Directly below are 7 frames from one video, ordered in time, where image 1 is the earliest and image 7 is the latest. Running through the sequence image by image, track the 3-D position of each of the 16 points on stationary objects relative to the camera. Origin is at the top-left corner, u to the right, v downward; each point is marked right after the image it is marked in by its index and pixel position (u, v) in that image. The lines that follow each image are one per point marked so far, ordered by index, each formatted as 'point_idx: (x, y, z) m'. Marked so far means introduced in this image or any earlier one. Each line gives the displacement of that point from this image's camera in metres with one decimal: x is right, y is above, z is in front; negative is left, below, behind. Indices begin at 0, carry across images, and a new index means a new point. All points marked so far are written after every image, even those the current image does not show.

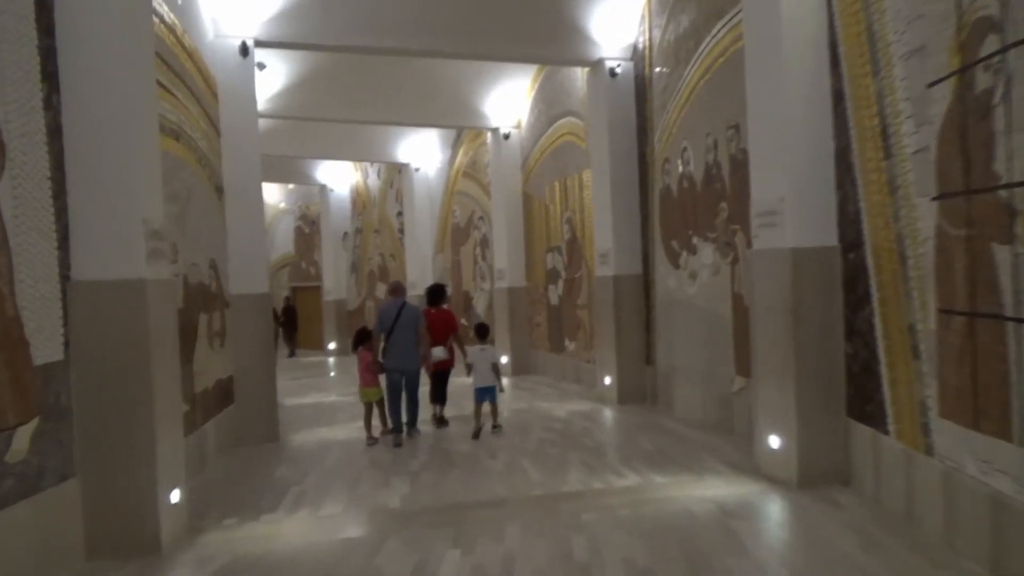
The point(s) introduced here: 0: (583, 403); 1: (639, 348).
0: (+0.8, -1.3, +8.7) m
1: (+1.4, -0.7, +8.5) m
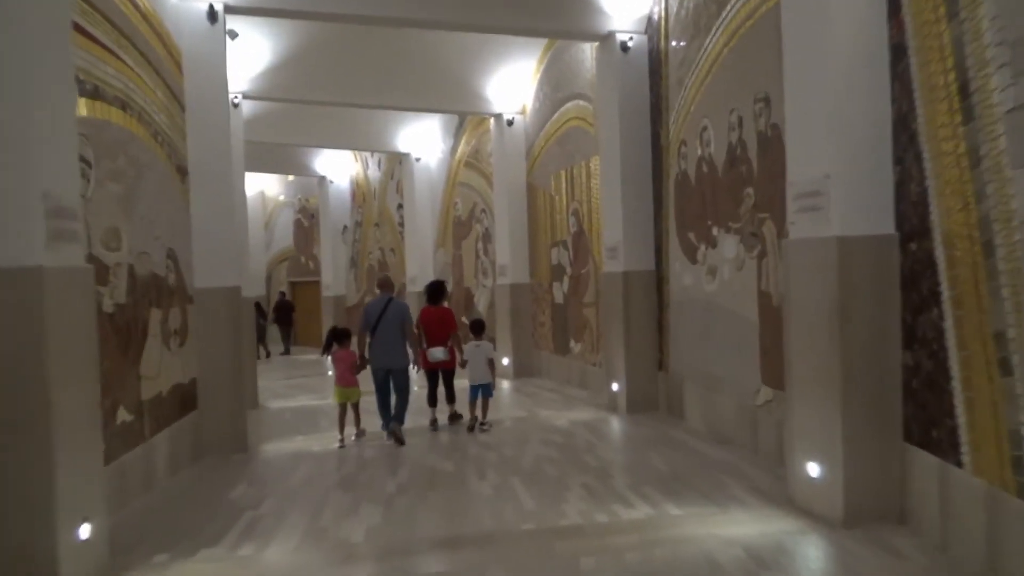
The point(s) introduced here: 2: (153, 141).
0: (+0.8, -1.2, +7.9) m
1: (+1.4, -0.6, +7.7) m
2: (-2.6, +1.1, +5.7) m
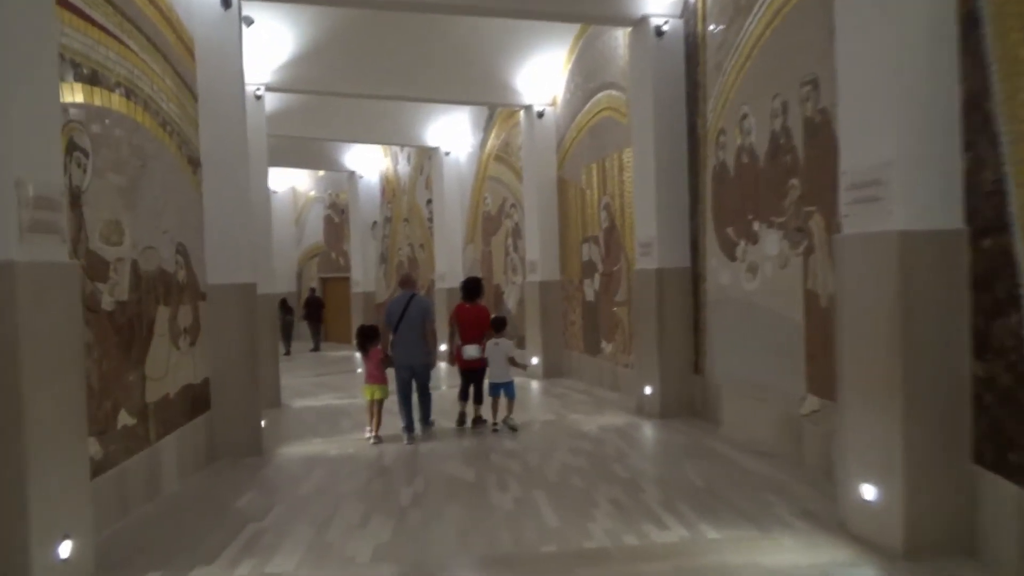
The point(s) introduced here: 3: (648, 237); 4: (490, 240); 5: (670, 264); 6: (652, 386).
0: (+1.0, -1.2, +7.6) m
1: (+1.6, -0.6, +7.3) m
2: (-2.4, +1.1, +5.5) m
3: (+1.3, +0.5, +7.4) m
4: (-0.4, +0.8, +13.5) m
5: (+1.5, +0.2, +7.3) m
6: (+1.3, -0.9, +7.3) m
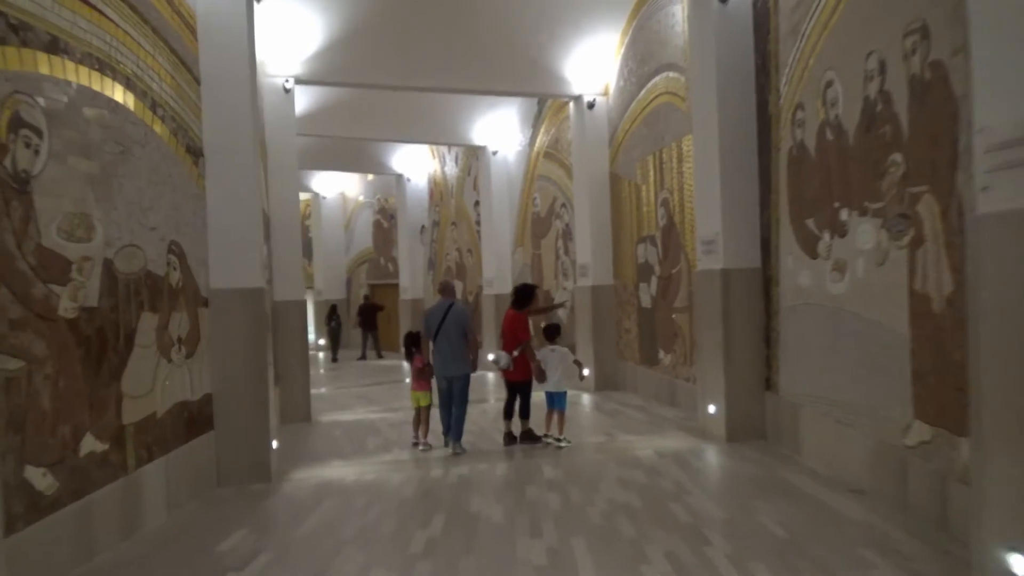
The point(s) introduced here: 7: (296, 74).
0: (+1.4, -1.3, +6.6) m
1: (+2.0, -0.6, +6.3) m
2: (-2.2, +1.1, +4.8) m
3: (+1.6, +0.4, +6.5) m
4: (+0.4, +0.7, +12.7) m
5: (+1.8, +0.2, +6.3) m
6: (+1.7, -0.9, +6.4) m
7: (-2.5, +2.5, +9.1) m
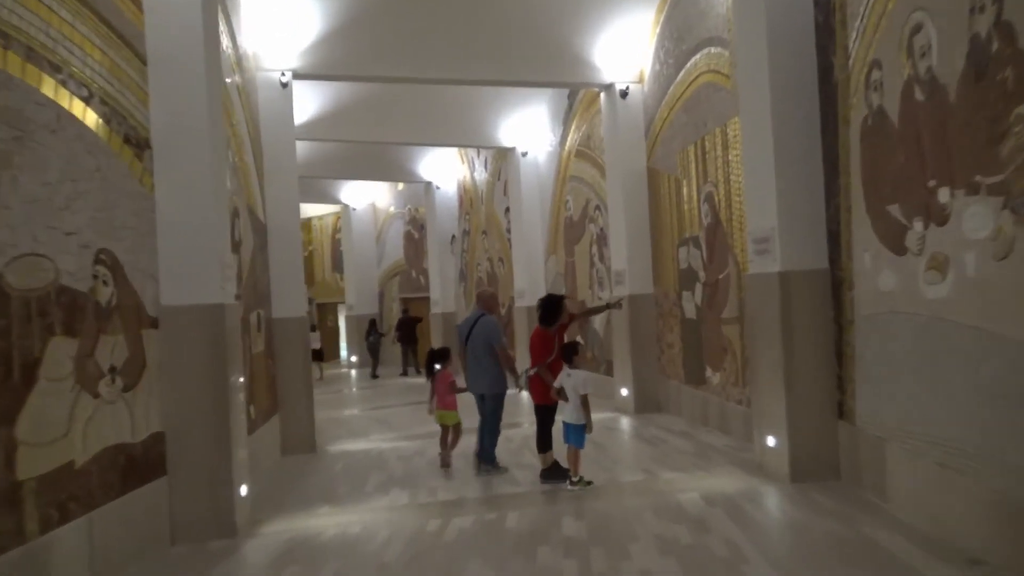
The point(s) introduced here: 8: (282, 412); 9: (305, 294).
0: (+1.5, -1.3, +5.5) m
1: (+2.1, -0.7, +5.2) m
2: (-2.2, +1.0, +3.9) m
3: (+1.7, +0.4, +5.4) m
4: (+0.9, +0.6, +11.6) m
5: (+1.9, +0.2, +5.2) m
6: (+1.8, -1.0, +5.3) m
7: (-2.3, +2.3, +8.3) m
8: (-2.3, -1.3, +8.0) m
9: (-2.2, -0.1, +8.2) m
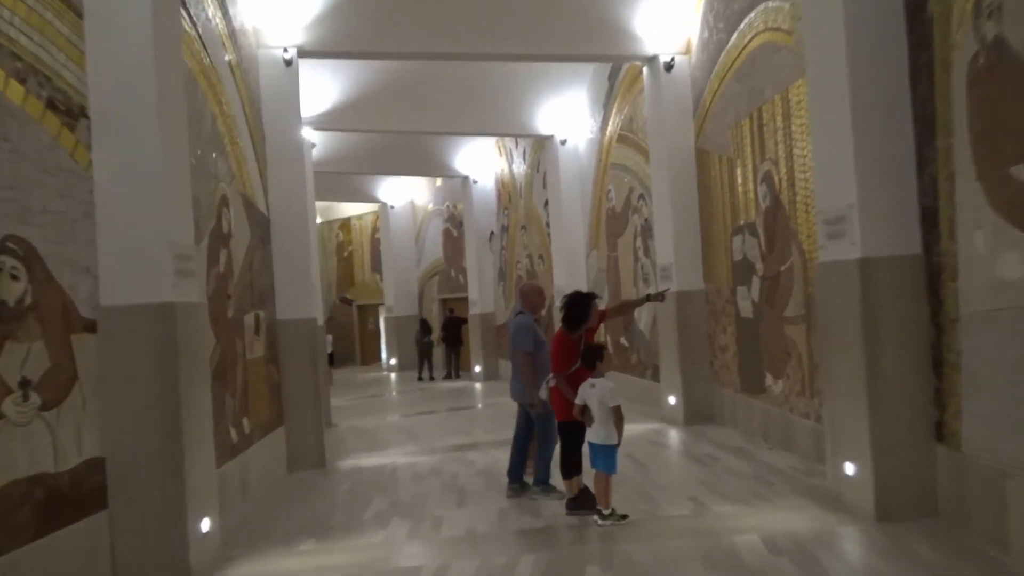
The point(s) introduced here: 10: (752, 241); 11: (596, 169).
0: (+1.6, -1.3, +4.5) m
1: (+2.1, -0.6, +4.1) m
2: (-2.2, +1.0, +3.2) m
3: (+1.8, +0.4, +4.3) m
4: (+1.4, +0.6, +10.7) m
5: (+2.0, +0.2, +4.2) m
6: (+1.9, -0.9, +4.2) m
7: (-2.0, +2.3, +7.5) m
8: (-2.0, -1.2, +7.2) m
9: (-1.9, 0.0, +7.5) m
10: (+2.1, +0.4, +6.9) m
11: (+1.2, +1.7, +11.5) m
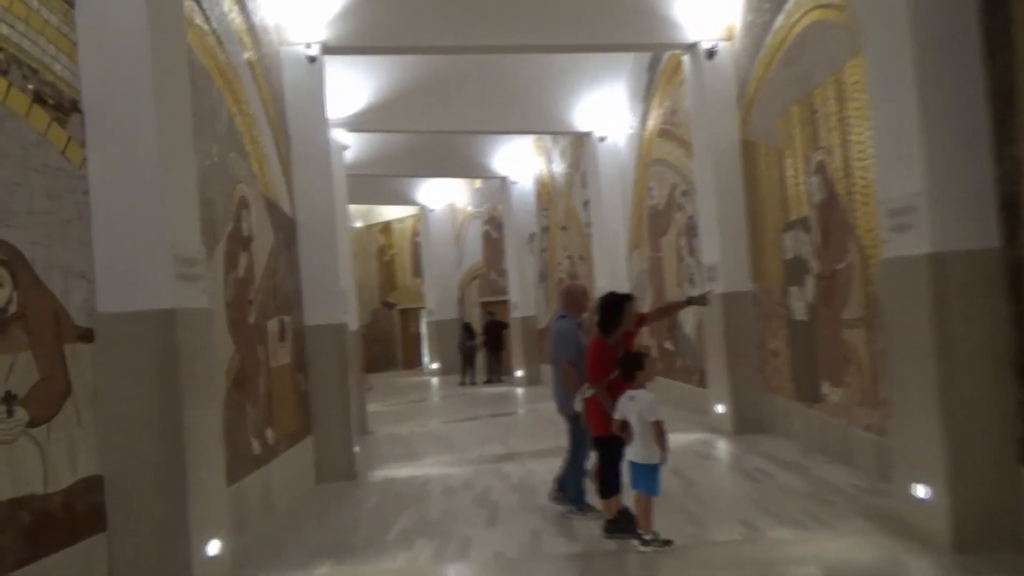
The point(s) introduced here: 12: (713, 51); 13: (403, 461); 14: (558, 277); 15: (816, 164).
0: (+1.8, -1.3, +4.0) m
1: (+2.3, -0.6, +3.6) m
2: (-2.2, +0.9, +2.9) m
3: (+1.9, +0.5, +3.9) m
4: (+1.9, +0.6, +10.2) m
5: (+2.1, +0.2, +3.7) m
6: (+2.0, -0.9, +3.7) m
7: (-1.7, +2.3, +7.3) m
8: (-1.7, -1.3, +7.0) m
9: (-1.6, -0.1, +7.2) m
10: (+2.4, +0.4, +6.4) m
11: (+1.7, +1.7, +11.0) m
12: (+2.0, +2.3, +7.7) m
13: (-1.1, -1.8, +8.1) m
14: (+0.9, +0.2, +14.8) m
15: (+2.3, +0.9, +6.0) m
